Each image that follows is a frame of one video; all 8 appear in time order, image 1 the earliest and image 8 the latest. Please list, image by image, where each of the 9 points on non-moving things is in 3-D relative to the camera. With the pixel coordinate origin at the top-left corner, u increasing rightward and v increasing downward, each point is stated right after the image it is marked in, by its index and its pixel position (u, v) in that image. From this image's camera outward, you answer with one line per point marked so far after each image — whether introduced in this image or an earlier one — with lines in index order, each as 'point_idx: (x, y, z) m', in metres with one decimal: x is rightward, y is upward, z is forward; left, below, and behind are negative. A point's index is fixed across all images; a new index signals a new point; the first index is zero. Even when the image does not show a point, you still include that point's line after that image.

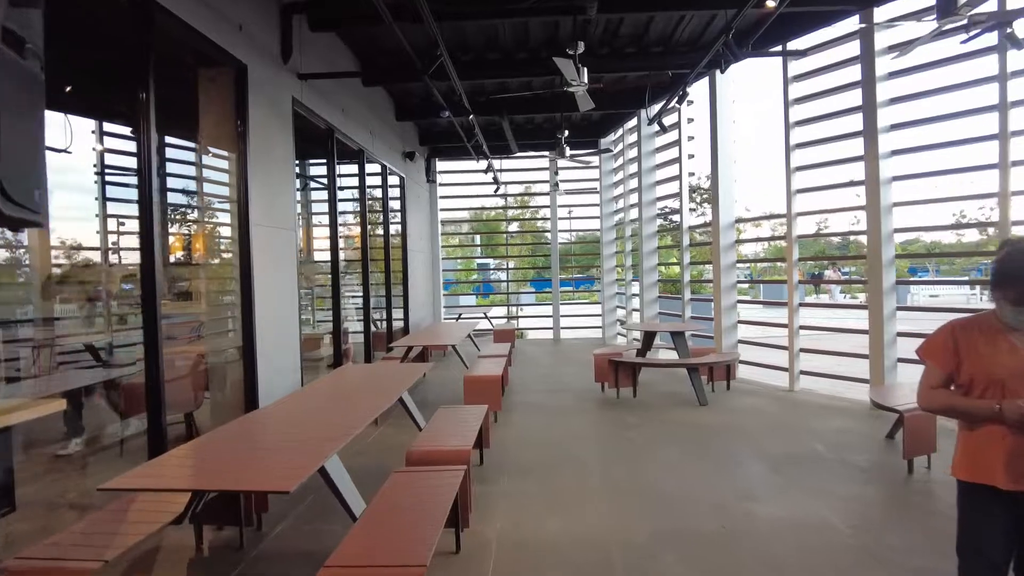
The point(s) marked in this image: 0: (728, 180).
0: (+2.4, +1.2, +7.5) m
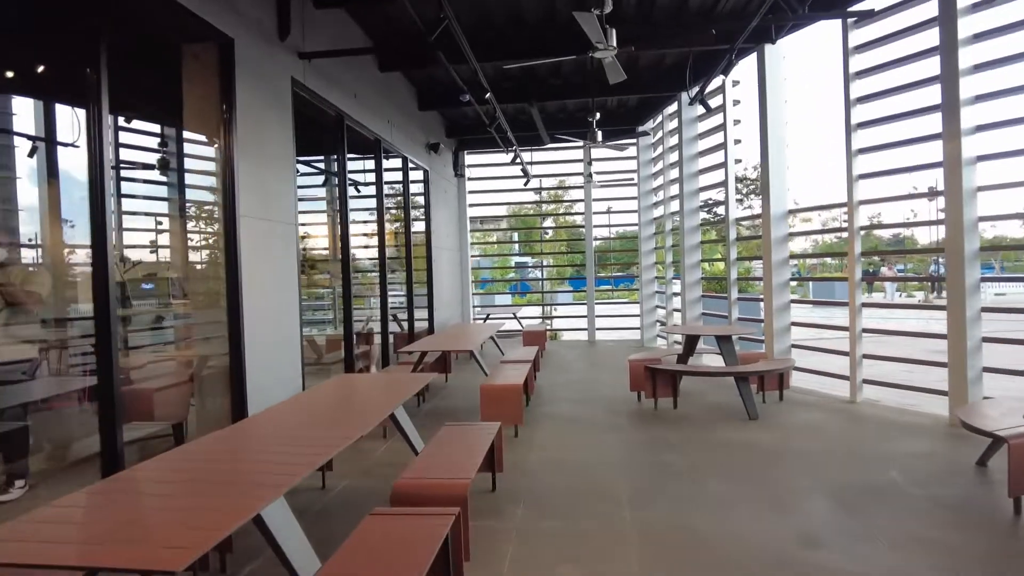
0: (+2.7, +1.2, +6.7) m
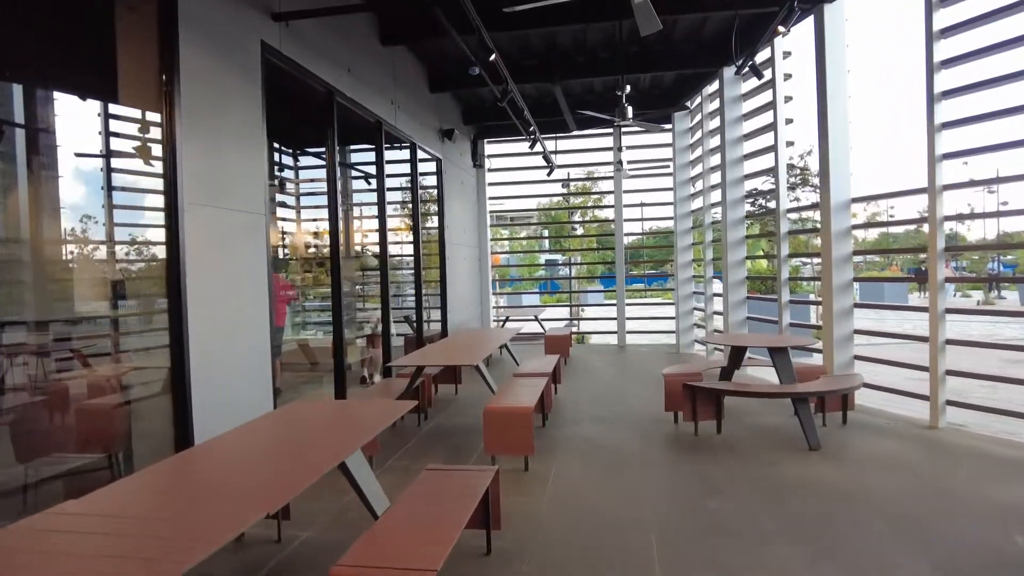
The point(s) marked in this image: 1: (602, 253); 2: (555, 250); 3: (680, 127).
0: (+2.9, +1.2, +5.8) m
1: (+1.5, +0.6, +10.9) m
2: (+0.8, +0.6, +11.2) m
3: (+2.4, +2.3, +9.5) m
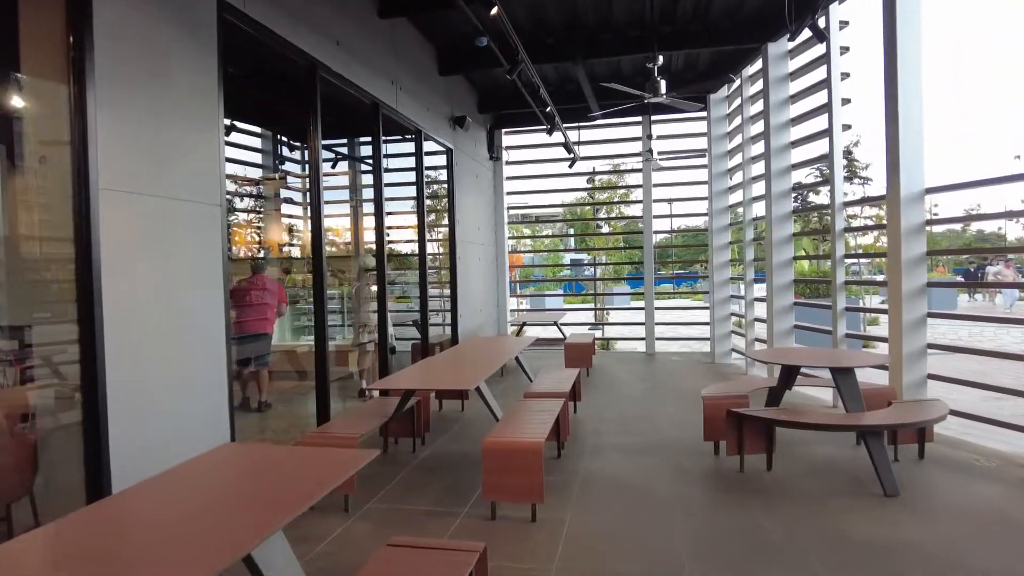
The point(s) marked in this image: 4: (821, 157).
0: (+3.0, +1.2, +4.9) m
1: (+1.8, +0.5, +10.1) m
2: (+1.1, +0.6, +10.4) m
3: (+2.7, +2.3, +8.7) m
4: (+2.8, +1.2, +6.1) m
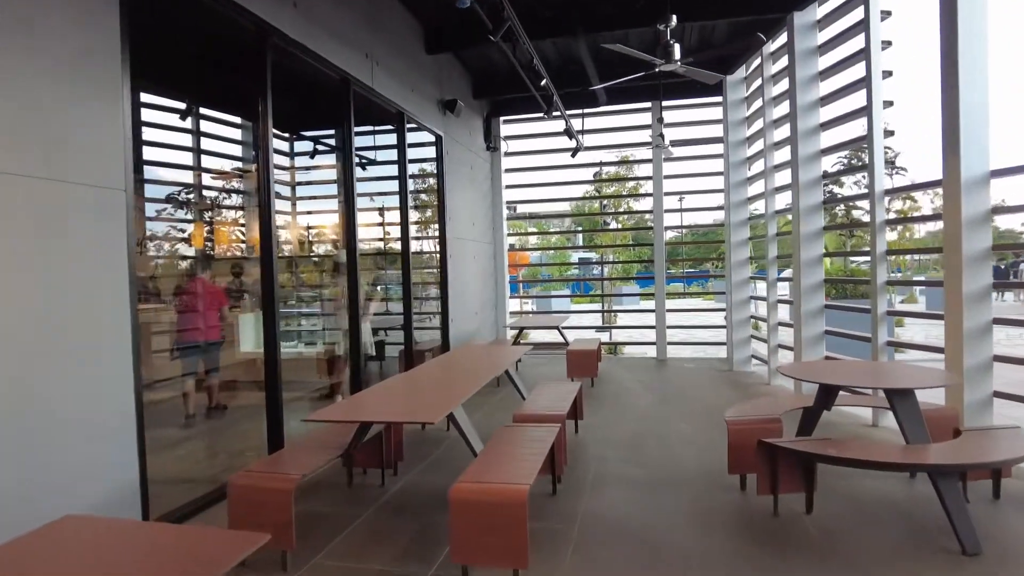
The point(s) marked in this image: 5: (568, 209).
0: (+2.9, +1.2, +4.1) m
1: (+1.8, +0.5, +9.3) m
2: (+1.1, +0.6, +9.6) m
3: (+2.6, +2.3, +7.9) m
4: (+2.8, +1.2, +5.4) m
5: (+0.8, +1.2, +9.7) m
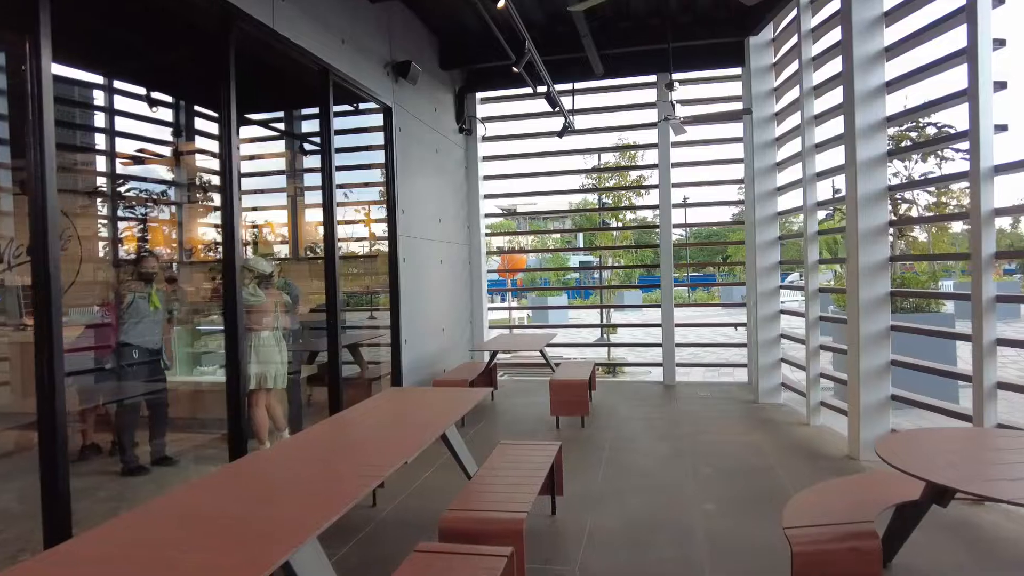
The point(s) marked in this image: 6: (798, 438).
0: (+2.6, +1.1, +2.6) m
1: (+1.5, +0.4, +7.8) m
2: (+0.8, +0.5, +8.2) m
3: (+2.4, +2.2, +6.4) m
4: (+2.5, +1.1, +3.9) m
5: (+0.5, +1.1, +8.2) m
6: (+2.2, -1.2, +5.2) m
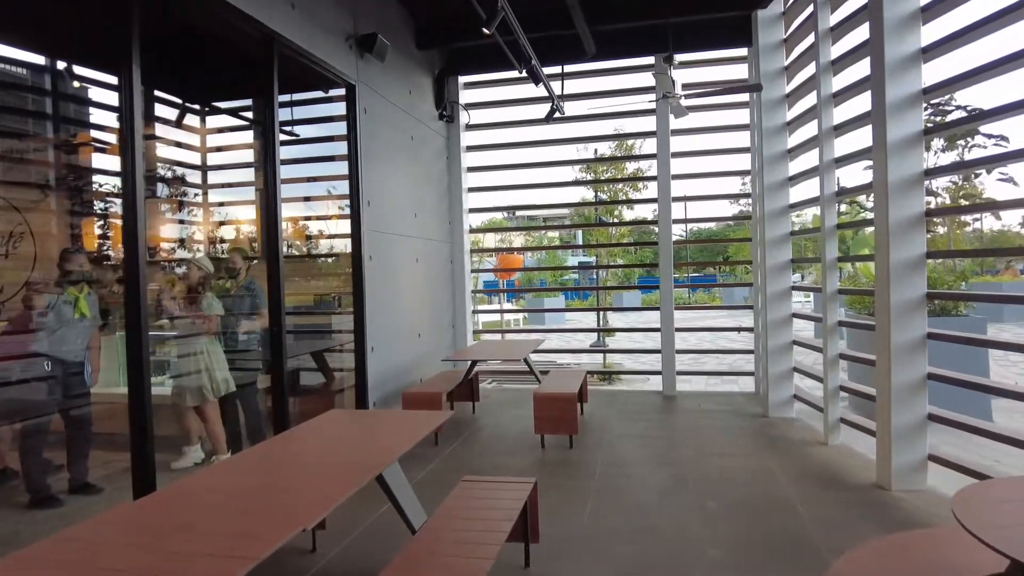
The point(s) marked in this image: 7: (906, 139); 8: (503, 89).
0: (+2.5, +1.1, +2.0) m
1: (+1.4, +0.4, +7.2) m
2: (+0.7, +0.5, +7.5) m
3: (+2.2, +2.2, +5.8) m
4: (+2.4, +1.1, +3.2) m
5: (+0.4, +1.1, +7.6) m
6: (+2.1, -1.2, +4.5) m
7: (+2.3, +0.9, +3.8) m
8: (0.0, +2.3, +7.6) m
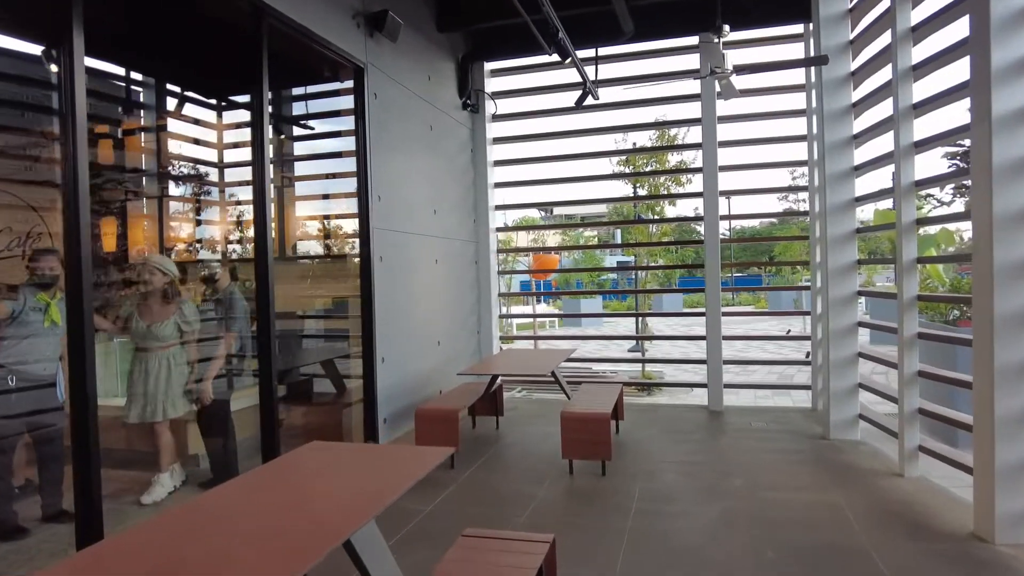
0: (+2.4, +1.0, +1.3) m
1: (+1.7, +0.4, +6.6) m
2: (+1.0, +0.4, +6.9) m
3: (+2.4, +2.1, +5.1) m
4: (+2.4, +1.1, +2.5) m
5: (+0.7, +1.1, +7.0) m
6: (+2.2, -1.2, +3.9) m
7: (+2.4, +0.8, +3.2) m
8: (+0.3, +2.2, +7.1) m
